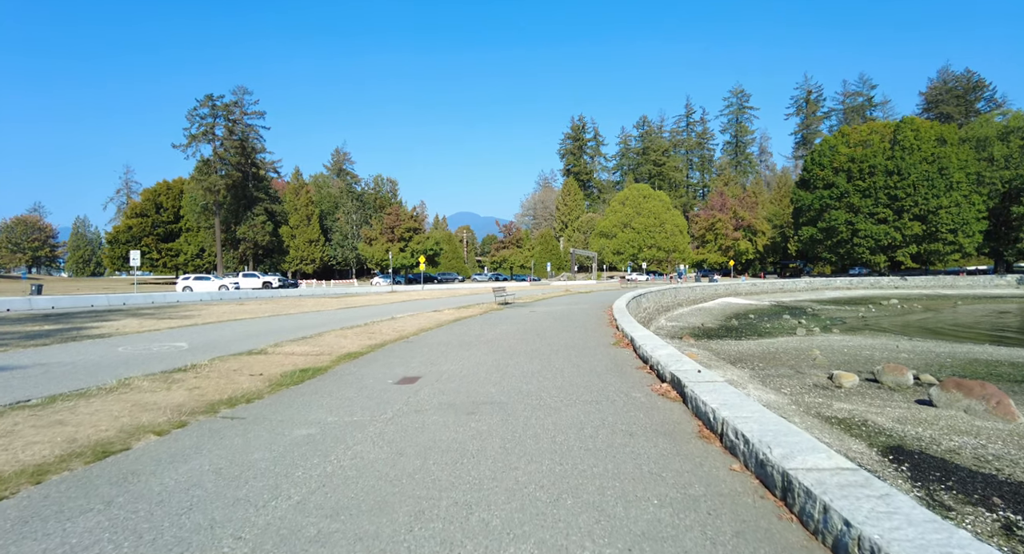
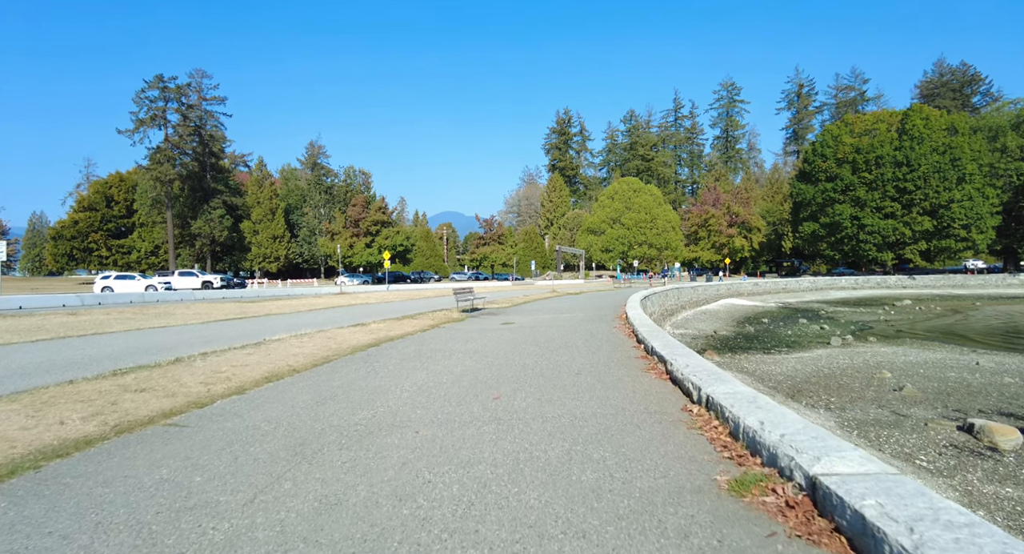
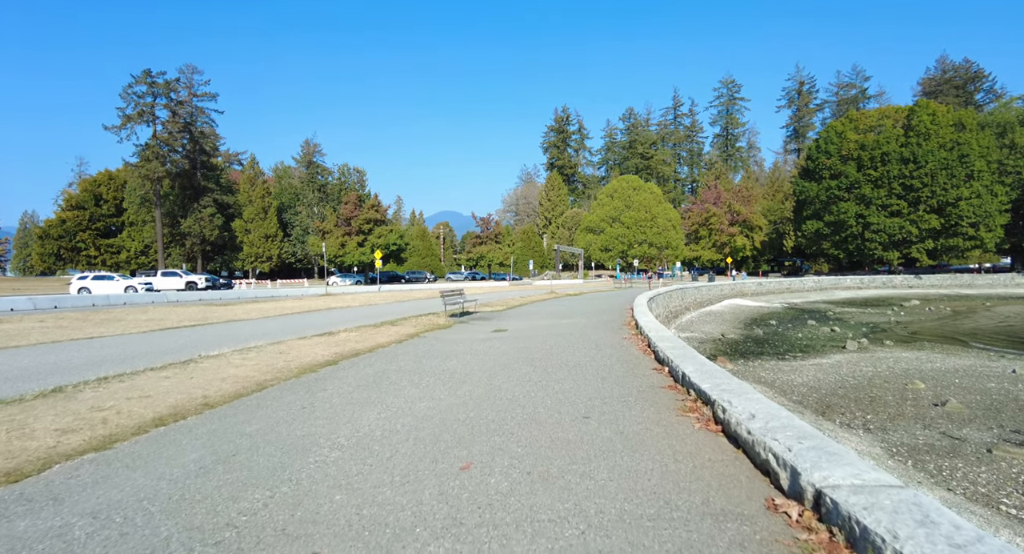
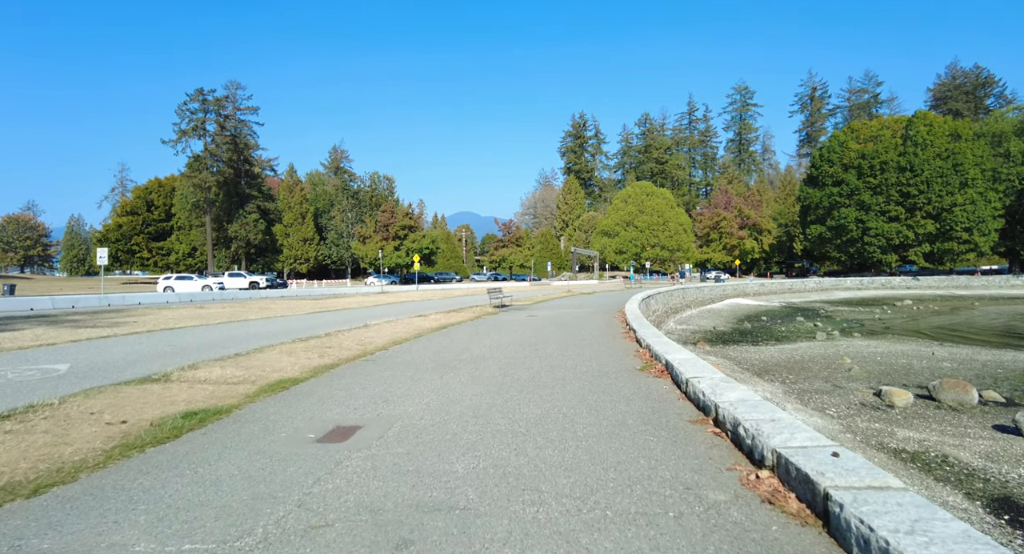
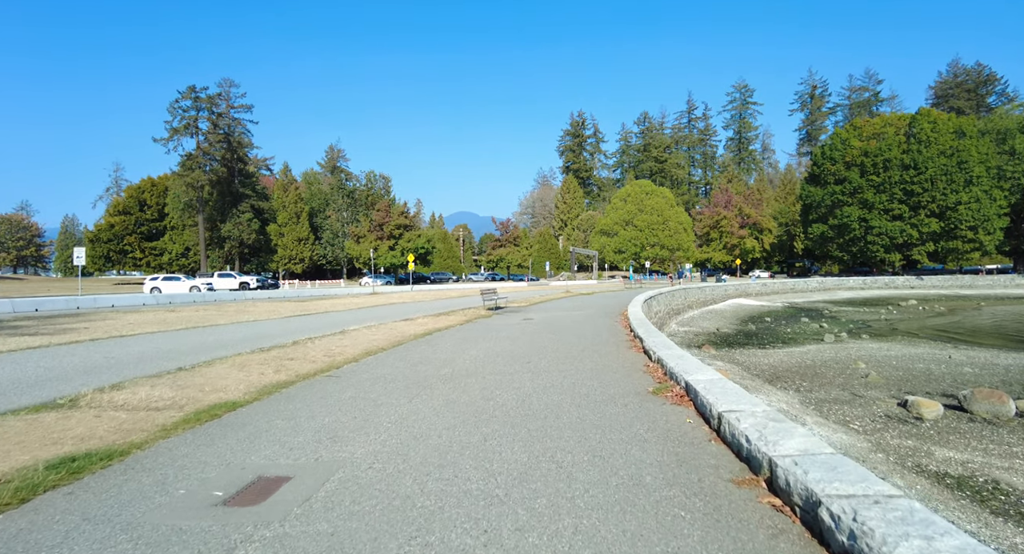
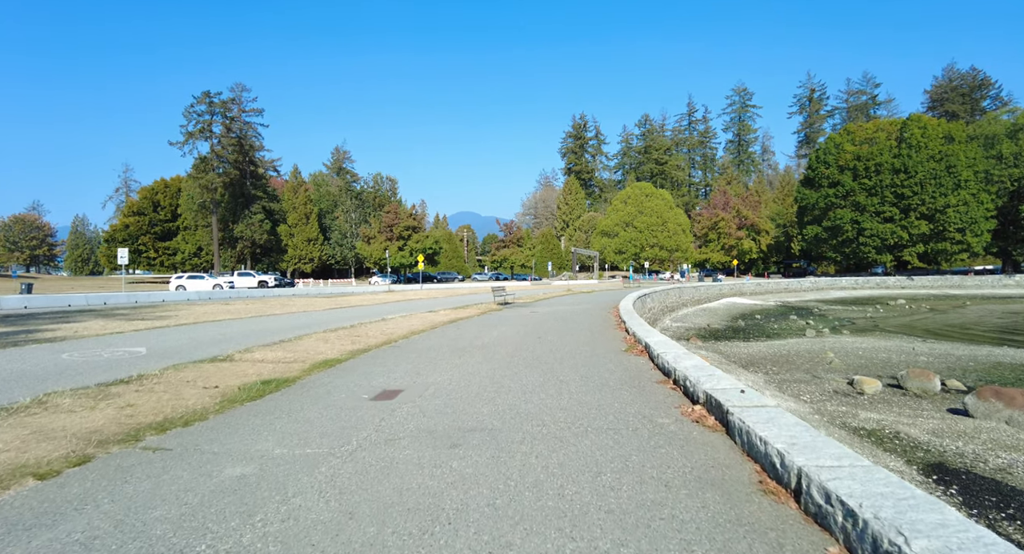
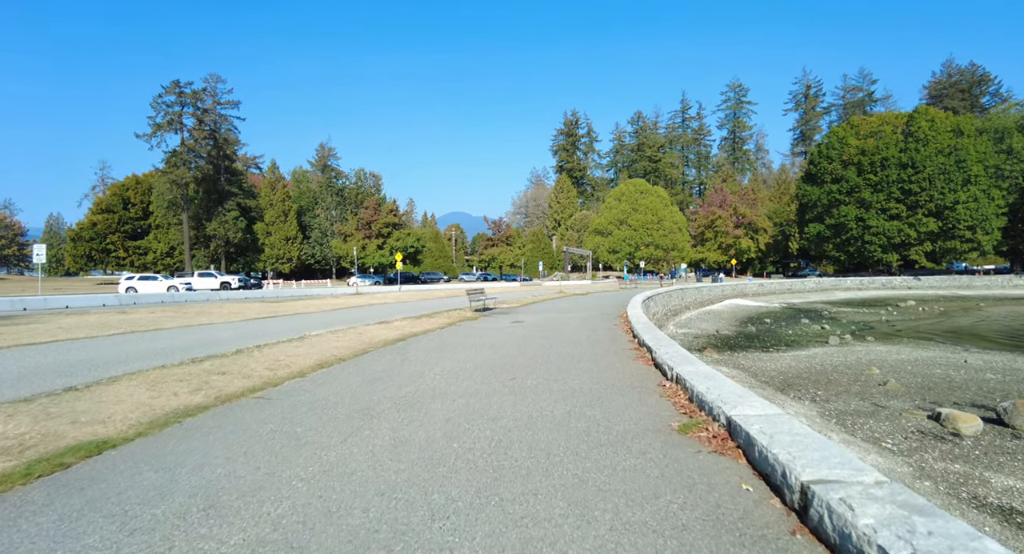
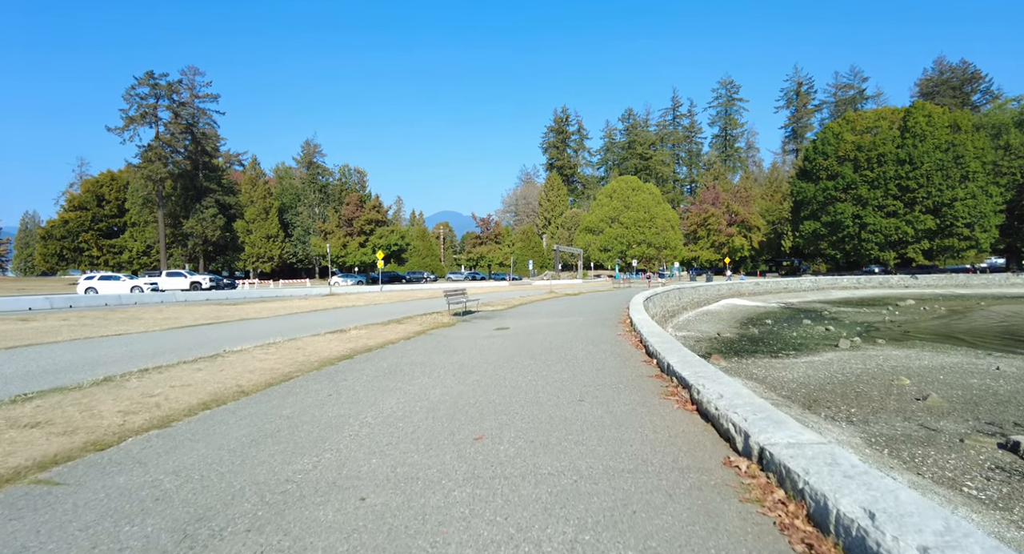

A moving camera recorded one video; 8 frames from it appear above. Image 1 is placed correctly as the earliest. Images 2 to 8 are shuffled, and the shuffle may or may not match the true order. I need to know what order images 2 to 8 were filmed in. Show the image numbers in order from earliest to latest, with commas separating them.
6, 4, 5, 7, 2, 8, 3
